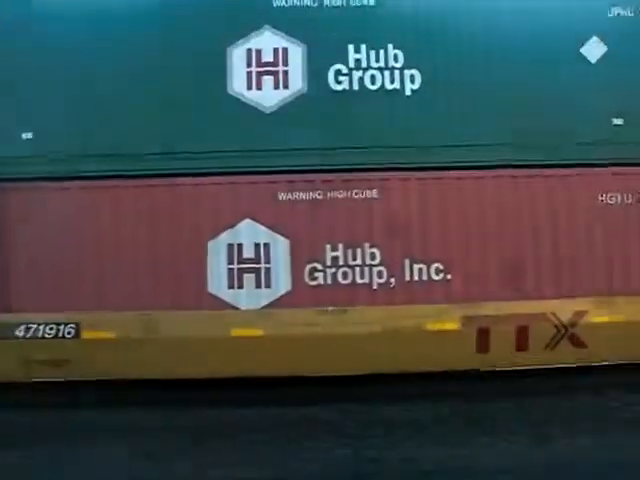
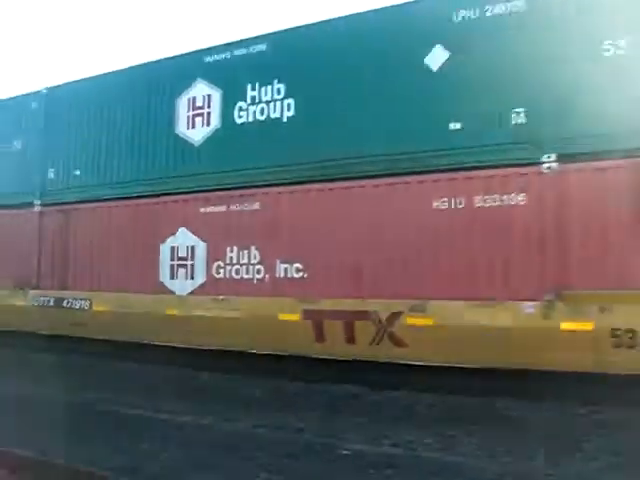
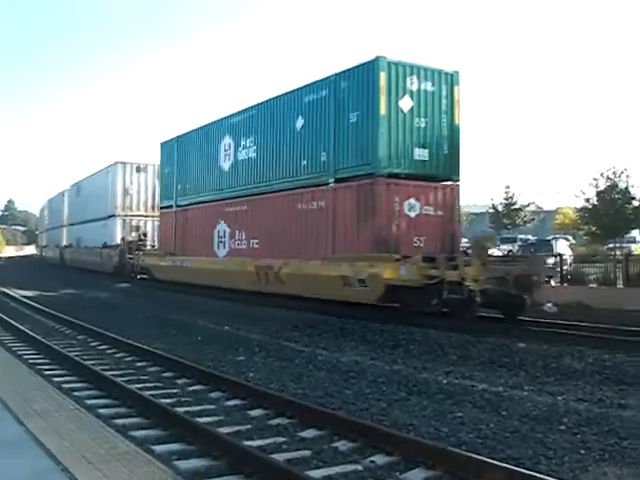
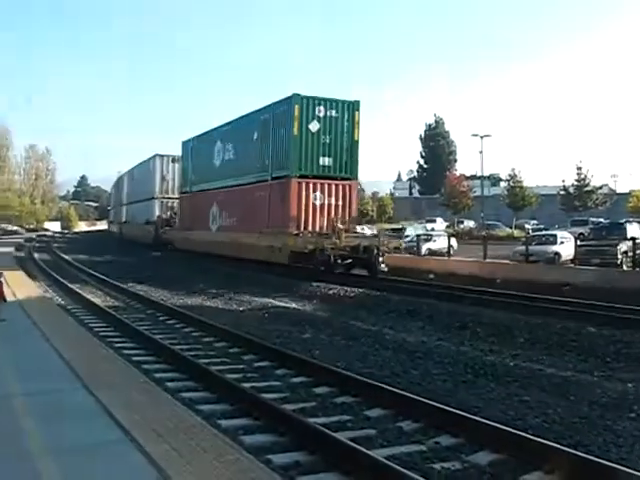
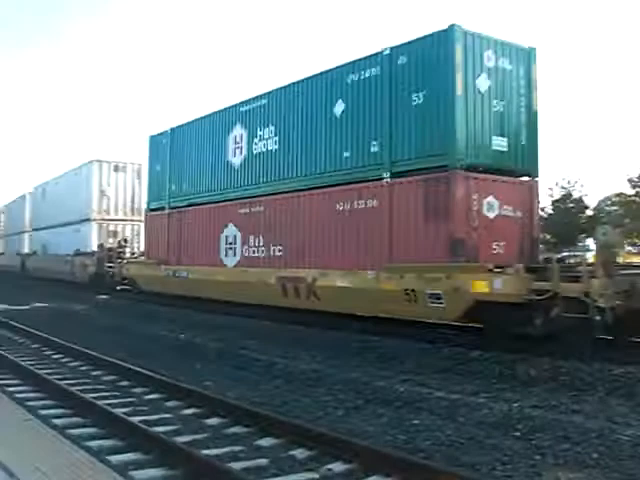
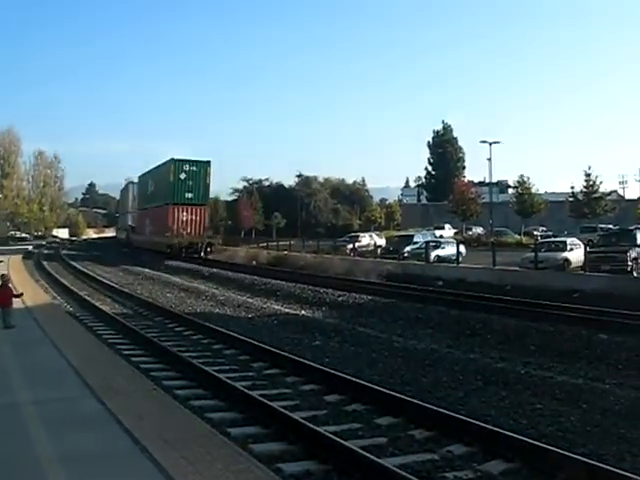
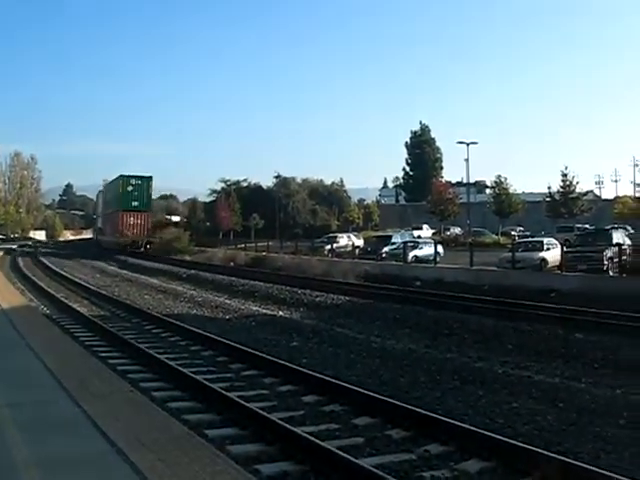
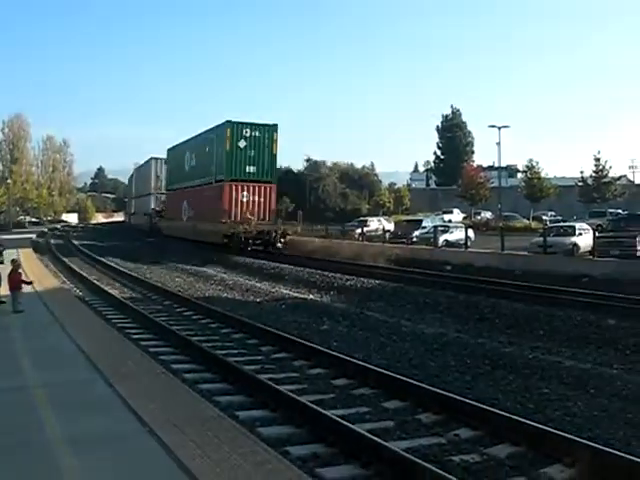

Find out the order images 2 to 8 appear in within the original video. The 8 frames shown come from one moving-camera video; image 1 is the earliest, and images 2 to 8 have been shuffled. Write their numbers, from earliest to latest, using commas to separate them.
2, 5, 3, 4, 8, 6, 7
